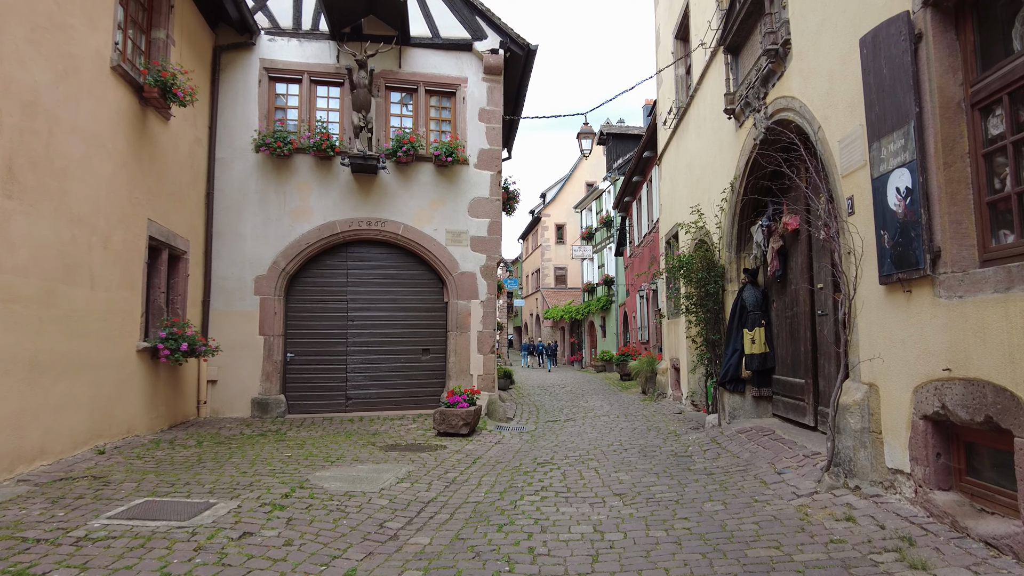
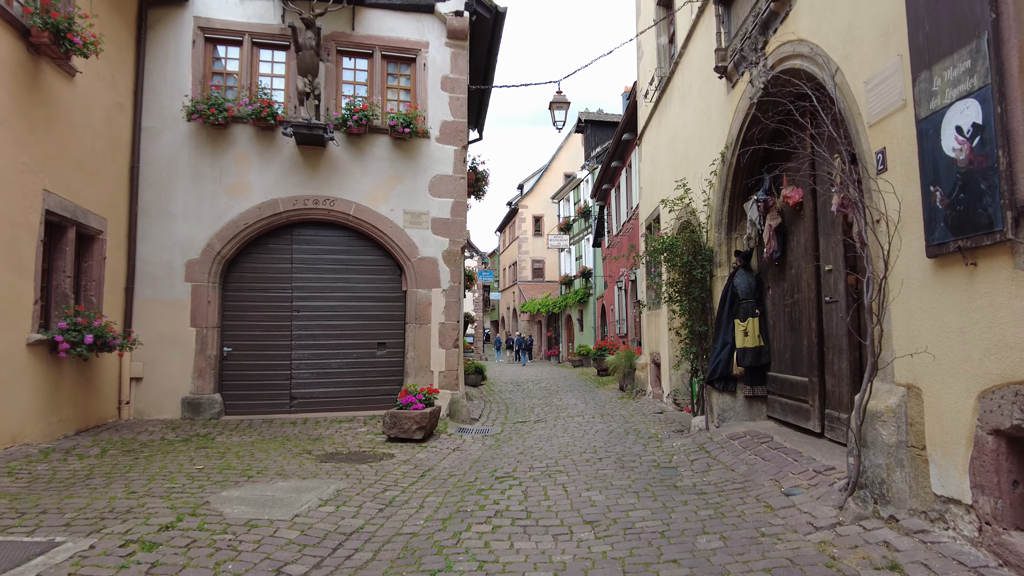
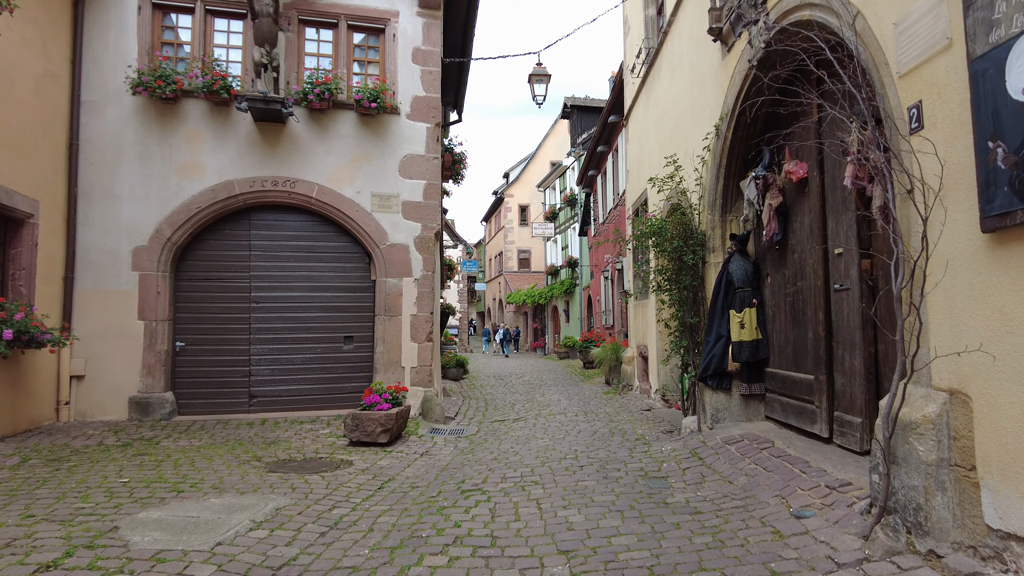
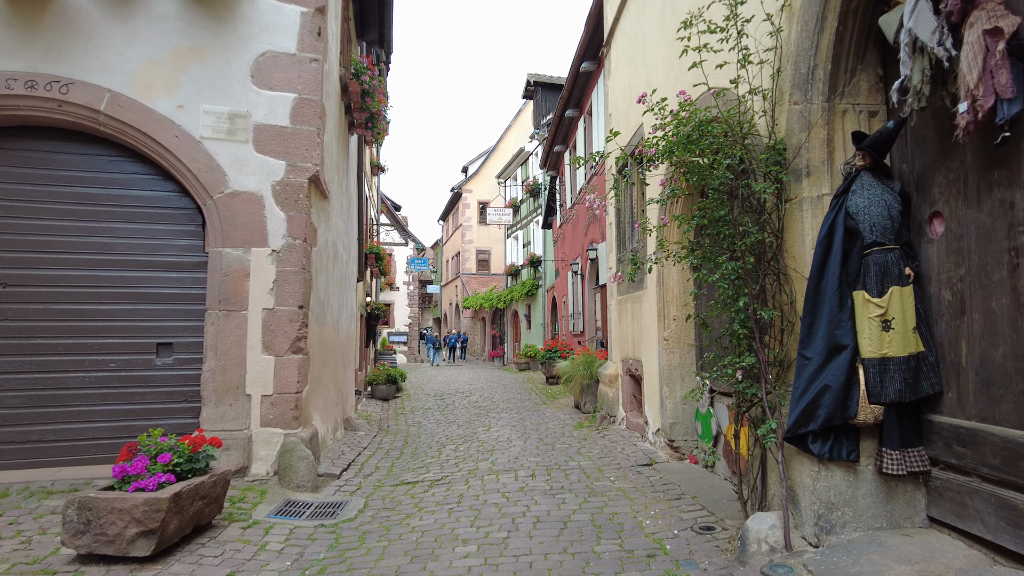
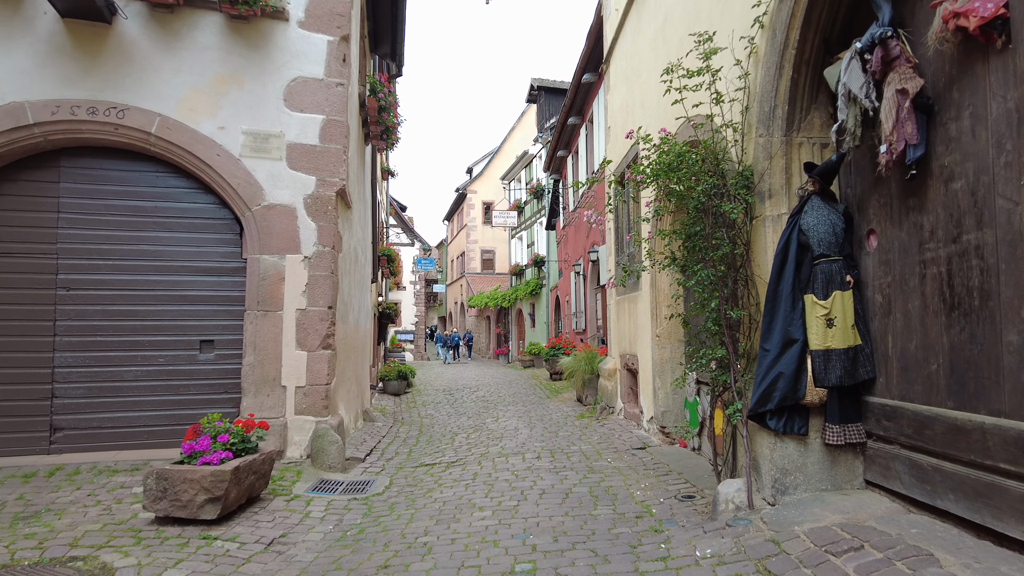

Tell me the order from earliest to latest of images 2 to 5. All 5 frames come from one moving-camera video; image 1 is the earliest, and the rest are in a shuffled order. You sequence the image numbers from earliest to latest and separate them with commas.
2, 3, 5, 4
